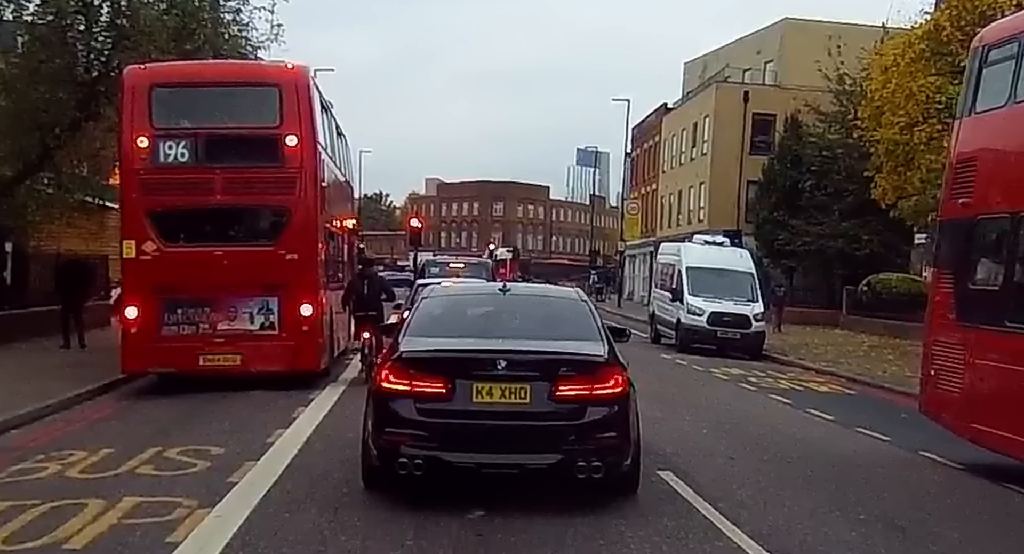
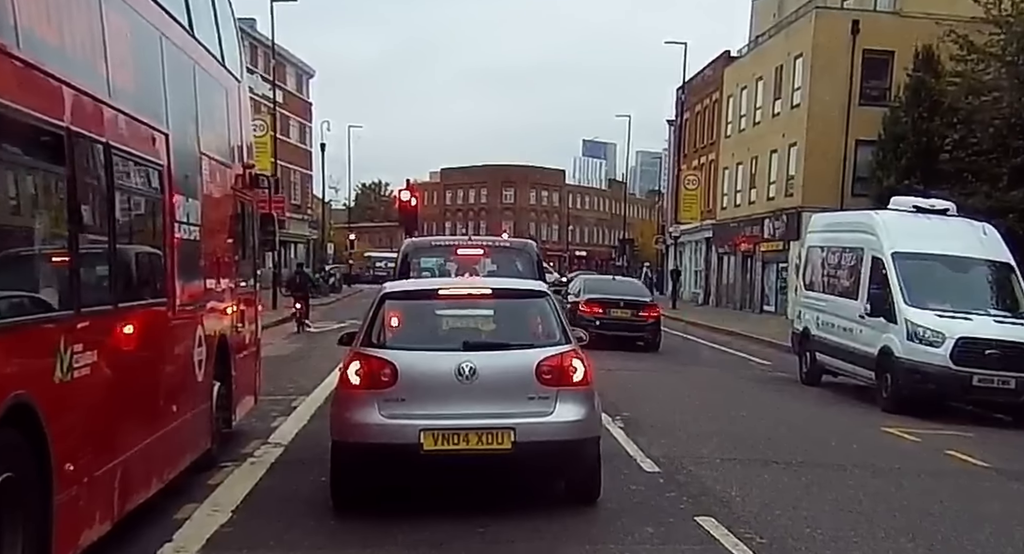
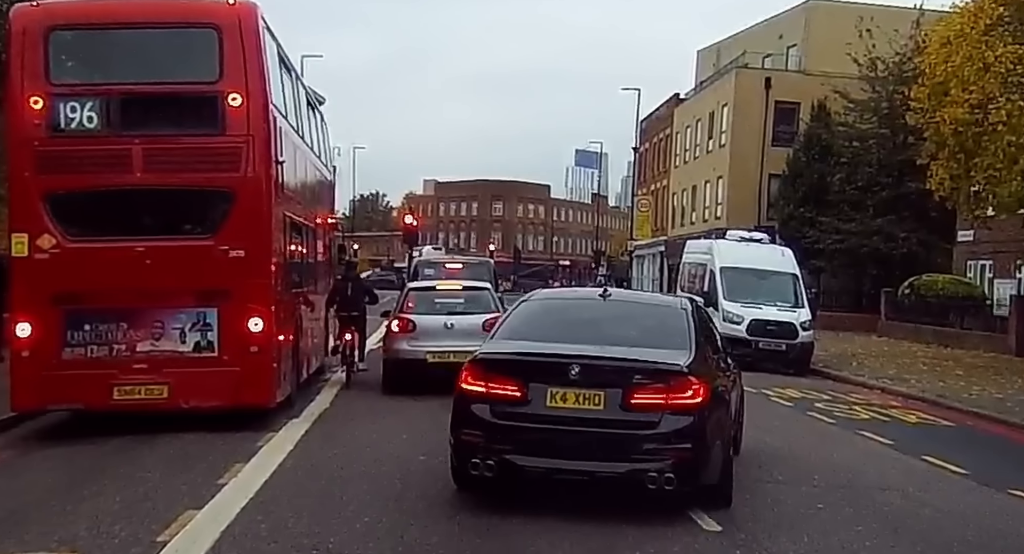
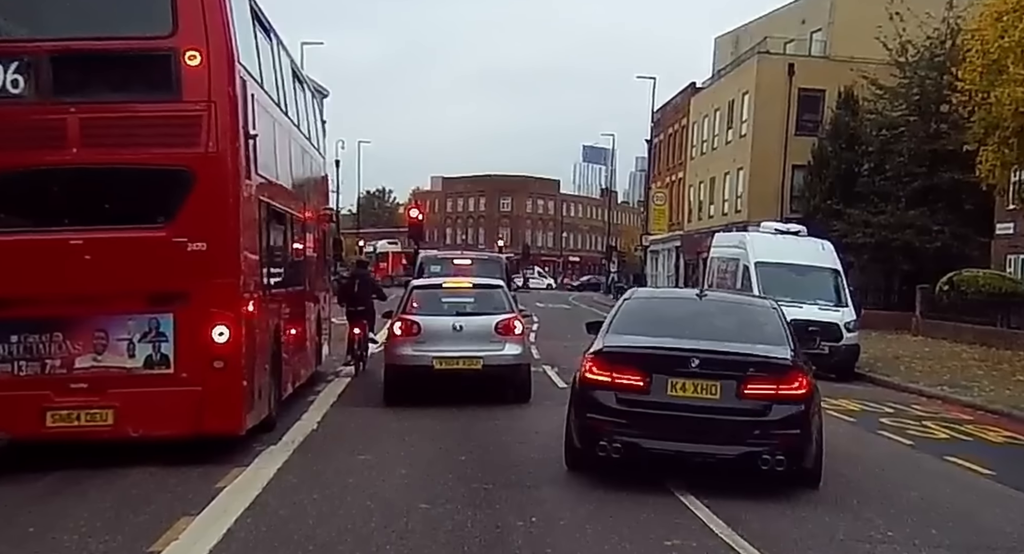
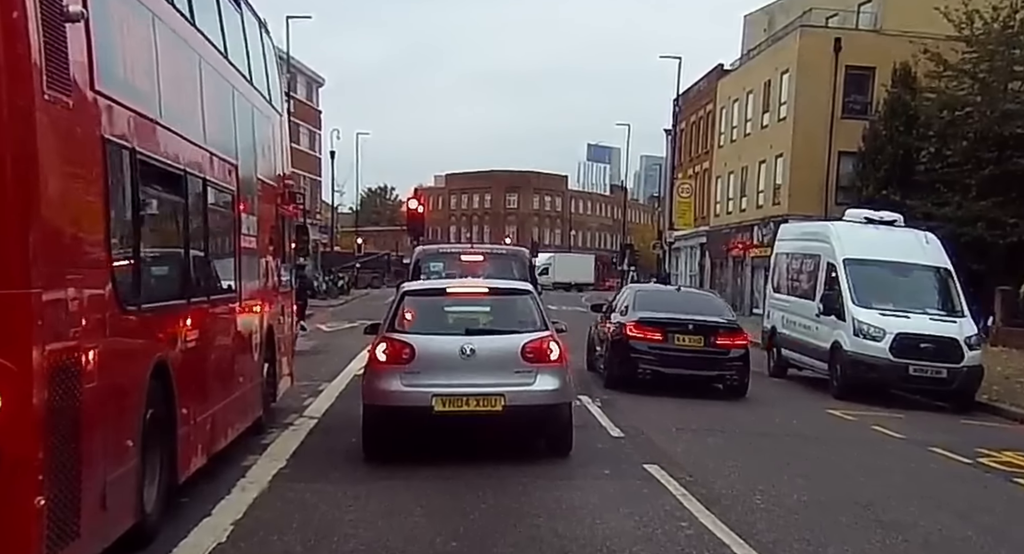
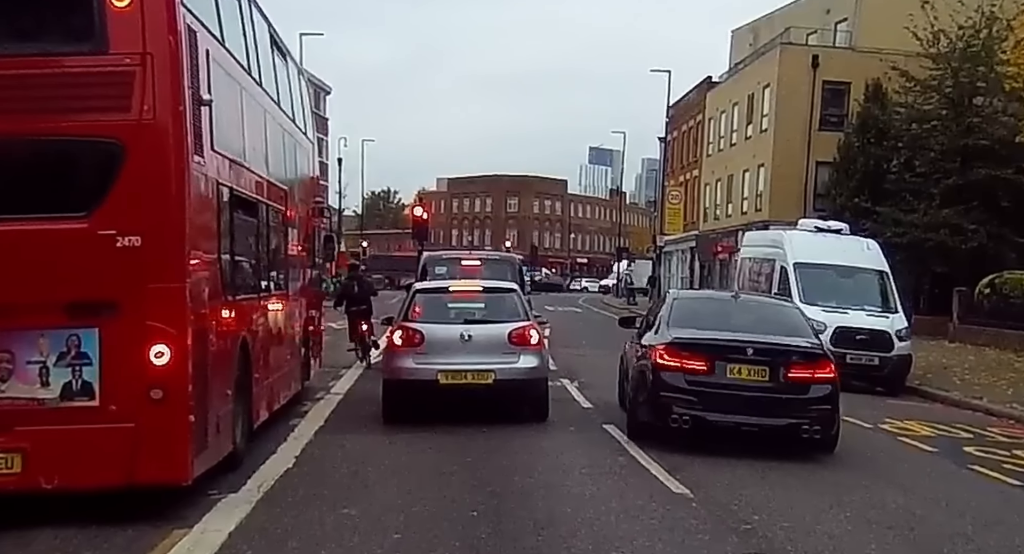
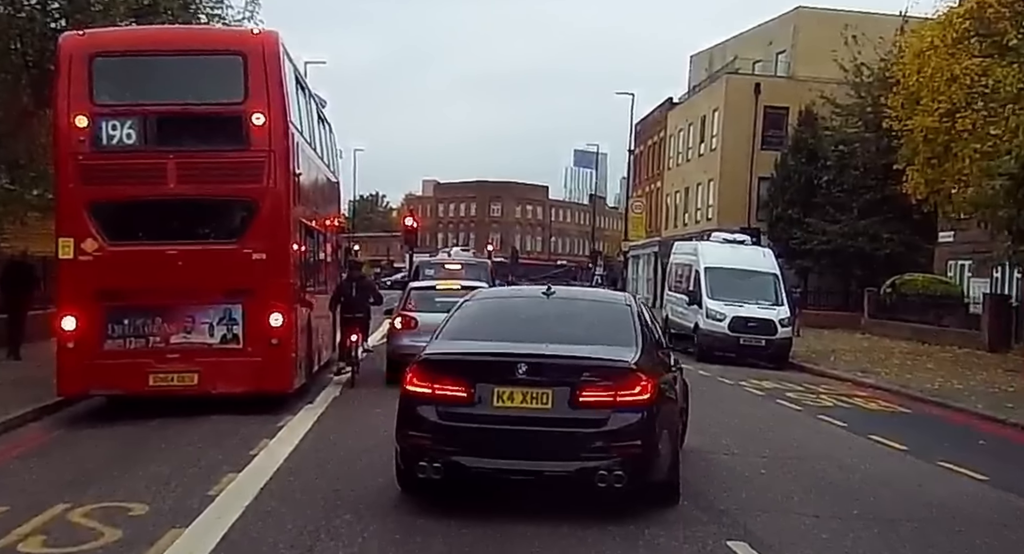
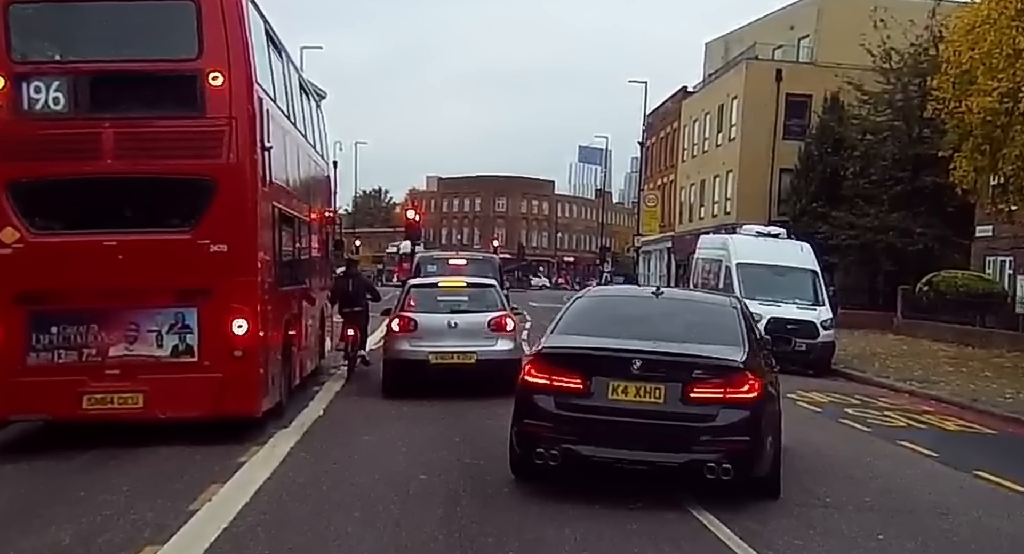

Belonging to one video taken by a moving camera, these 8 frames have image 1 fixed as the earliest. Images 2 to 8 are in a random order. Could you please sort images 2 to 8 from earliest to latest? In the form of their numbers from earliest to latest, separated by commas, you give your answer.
7, 3, 8, 4, 6, 5, 2
